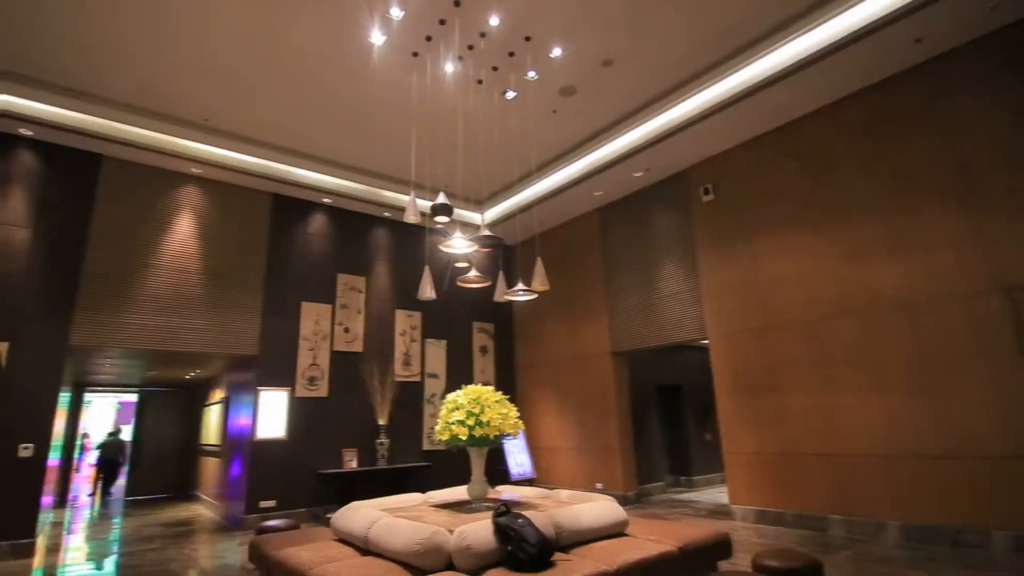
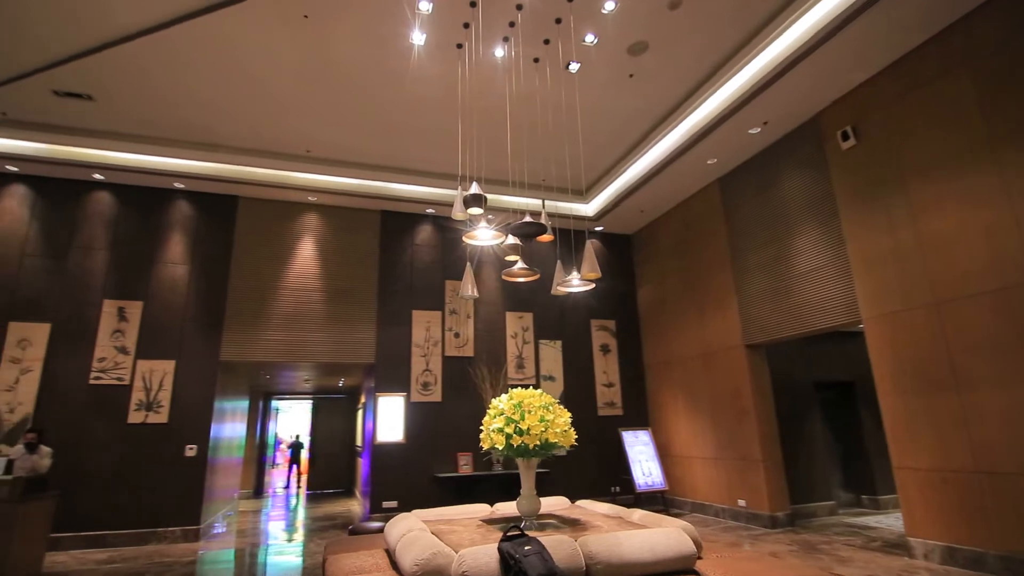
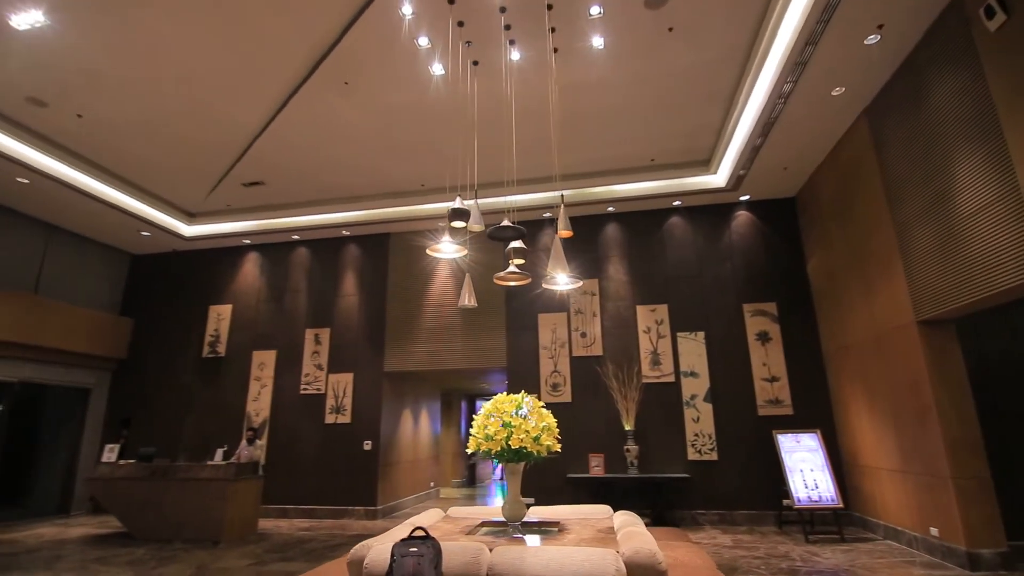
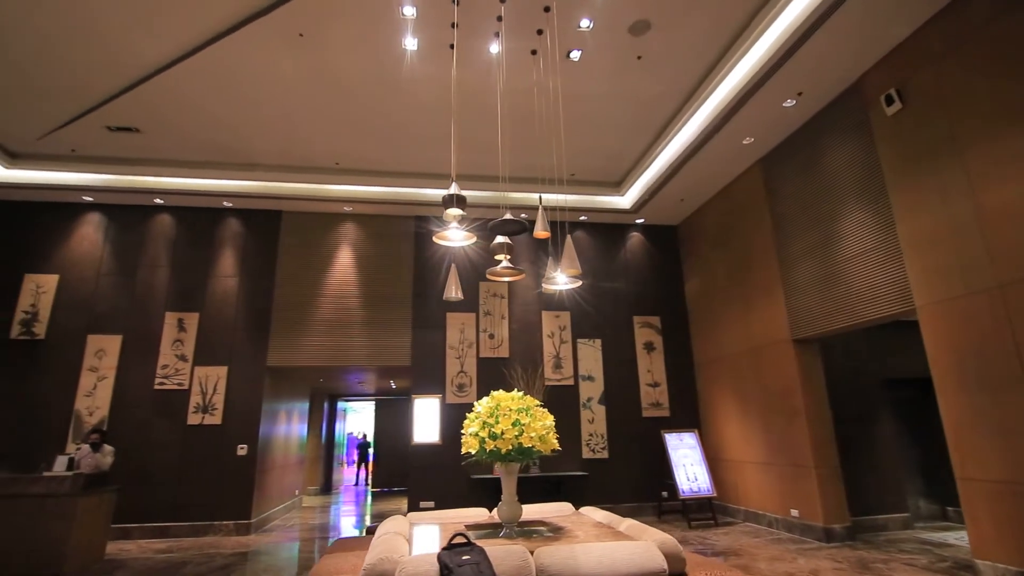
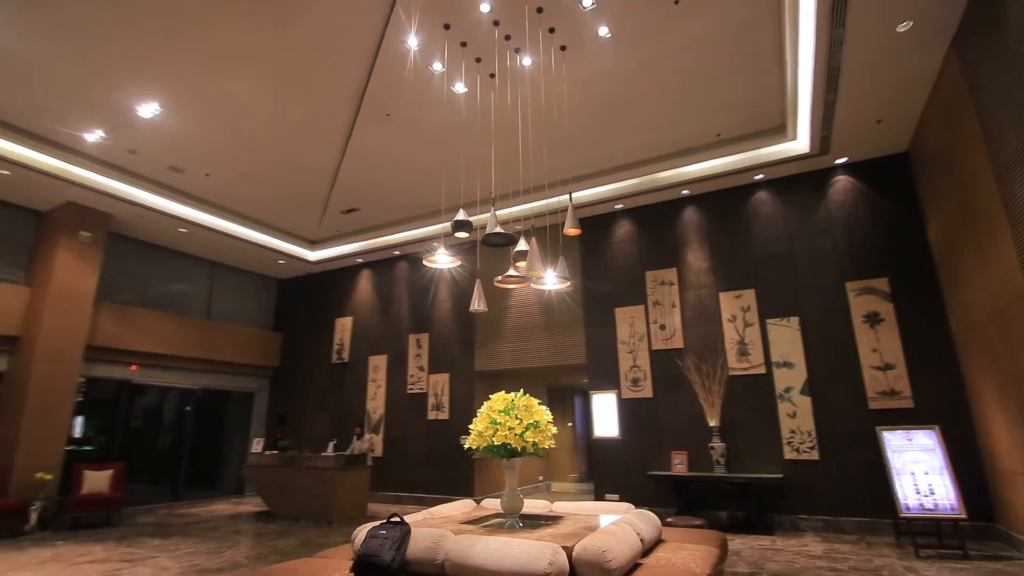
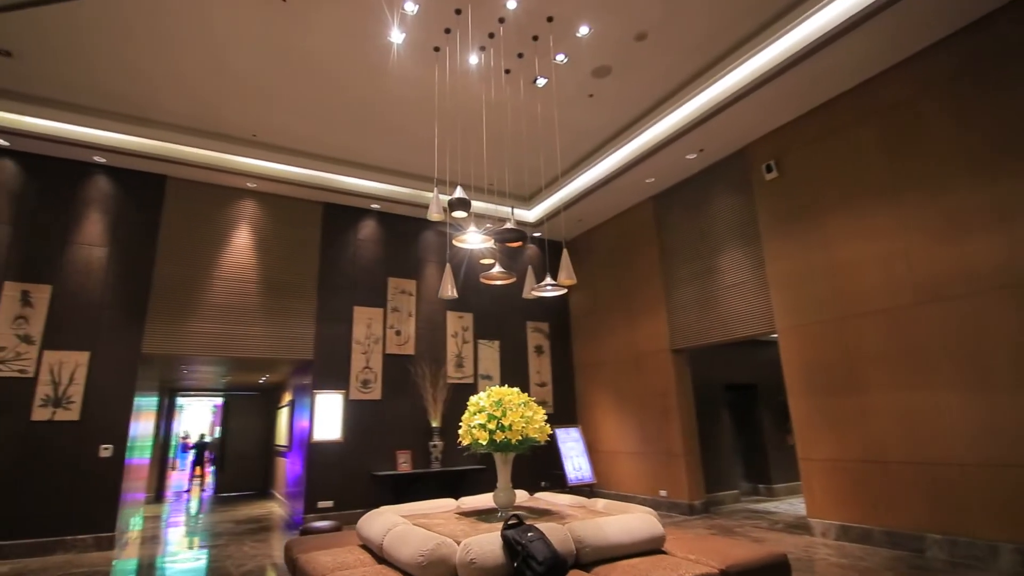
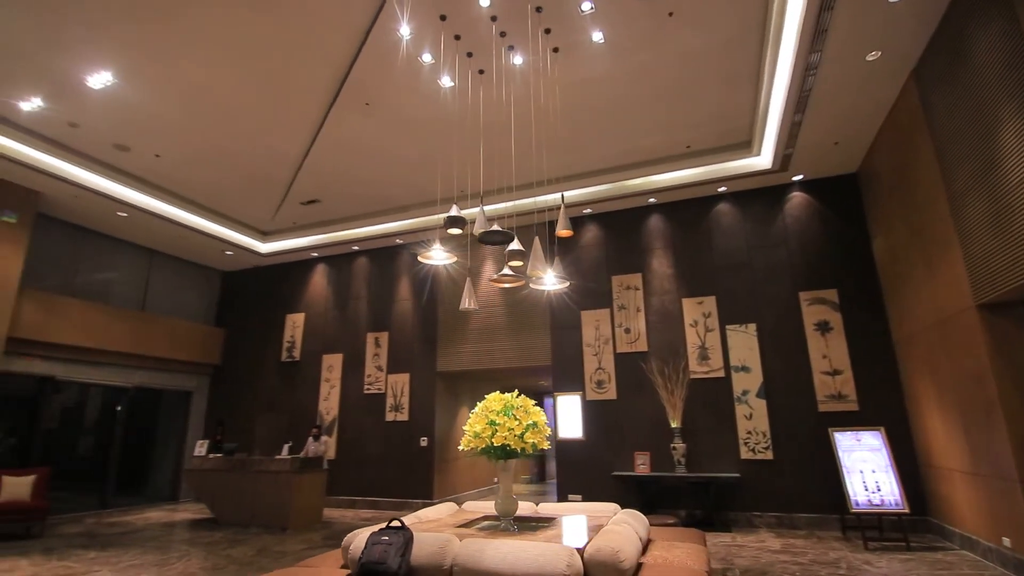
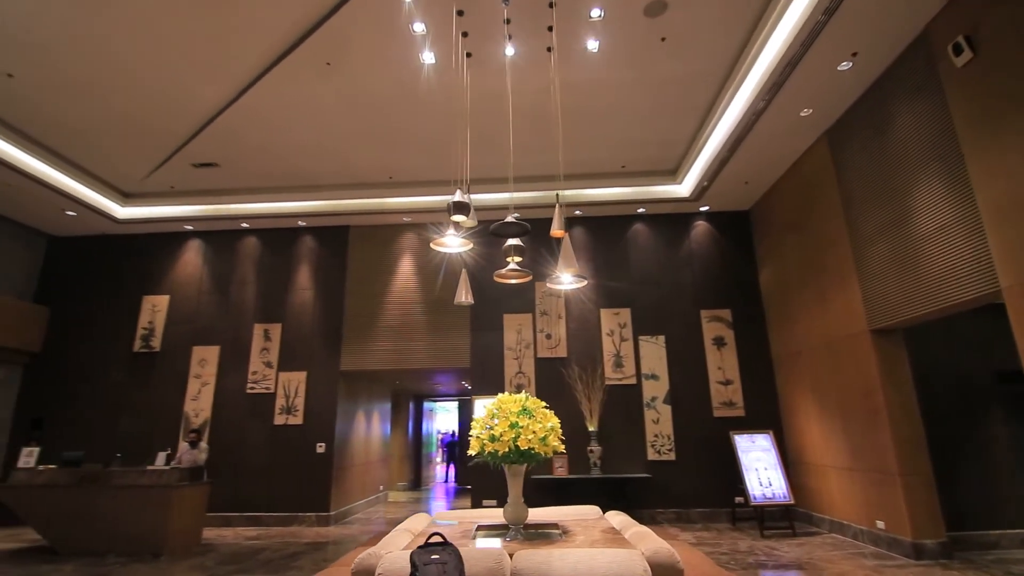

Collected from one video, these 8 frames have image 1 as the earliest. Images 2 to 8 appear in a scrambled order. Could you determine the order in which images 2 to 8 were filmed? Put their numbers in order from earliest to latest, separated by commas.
6, 2, 4, 8, 3, 7, 5
